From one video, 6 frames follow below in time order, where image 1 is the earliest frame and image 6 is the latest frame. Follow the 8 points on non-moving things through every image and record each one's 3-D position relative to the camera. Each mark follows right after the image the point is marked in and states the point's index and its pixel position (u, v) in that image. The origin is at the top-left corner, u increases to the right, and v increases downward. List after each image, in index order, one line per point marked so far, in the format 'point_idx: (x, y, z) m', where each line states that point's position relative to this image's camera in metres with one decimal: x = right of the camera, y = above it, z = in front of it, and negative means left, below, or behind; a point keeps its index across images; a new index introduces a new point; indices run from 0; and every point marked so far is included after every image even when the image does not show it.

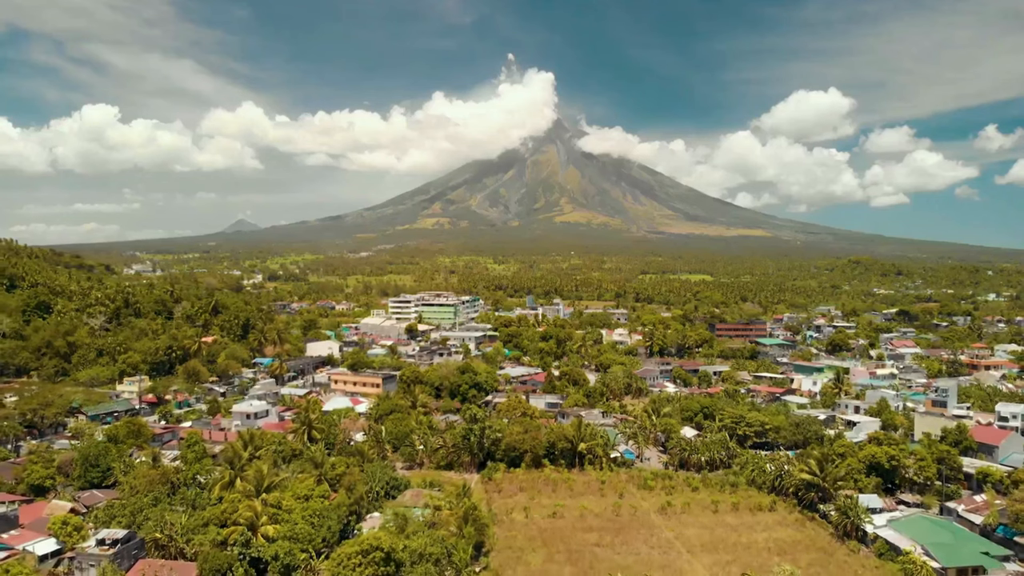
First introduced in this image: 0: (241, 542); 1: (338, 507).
0: (-7.5, -7.0, +17.8) m
1: (-5.3, -6.7, +19.8) m
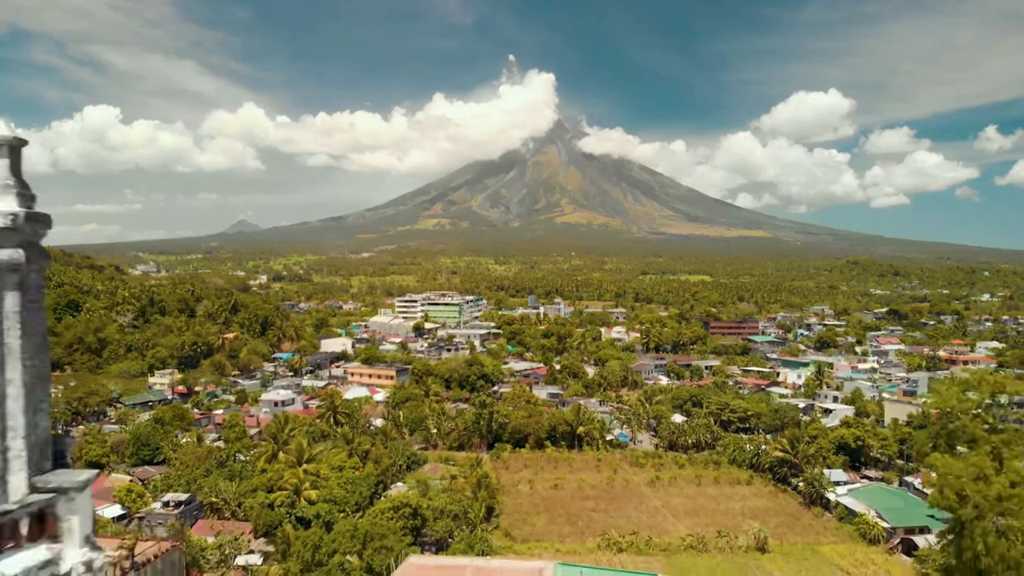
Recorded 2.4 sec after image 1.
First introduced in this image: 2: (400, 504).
0: (-7.2, -6.9, +20.7) m
1: (-5.1, -6.6, +22.7) m
2: (-3.3, -6.4, +19.2) m
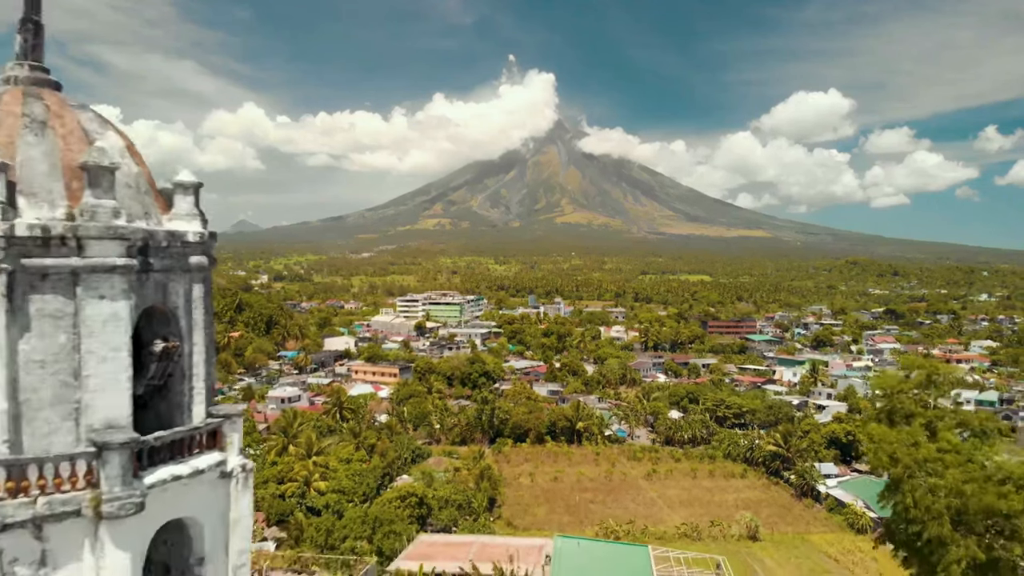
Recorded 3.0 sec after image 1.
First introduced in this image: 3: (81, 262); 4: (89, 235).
0: (-7.2, -6.9, +21.6) m
1: (-5.0, -6.6, +23.6) m
2: (-3.3, -6.4, +20.1) m
3: (-1.4, +0.1, +2.1) m
4: (-1.4, +0.2, +2.2) m
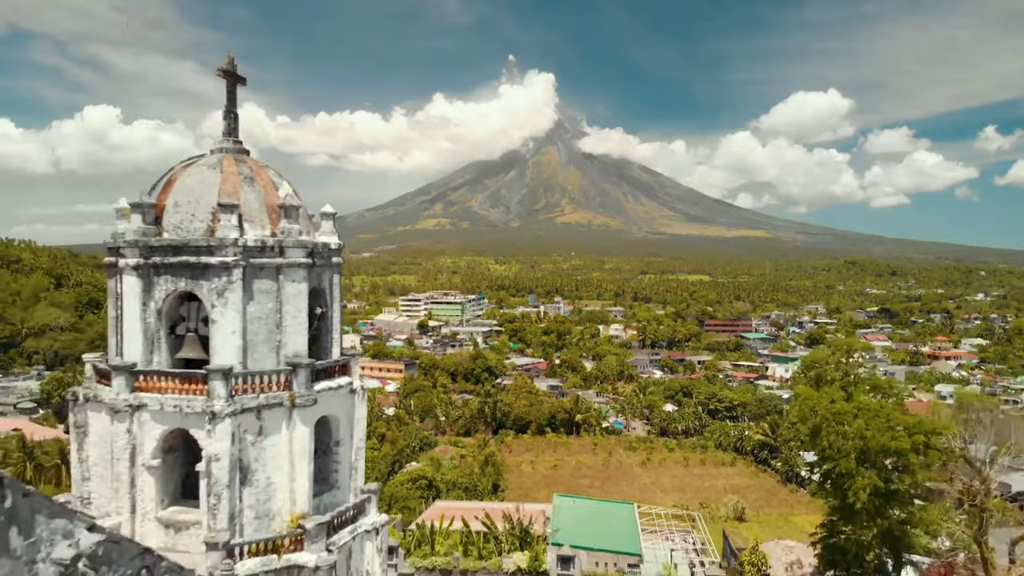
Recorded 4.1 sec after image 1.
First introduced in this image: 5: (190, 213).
0: (-7.1, -6.8, +23.2) m
1: (-5.0, -6.5, +25.2) m
2: (-3.2, -6.3, +21.7) m
3: (-1.3, +0.2, +3.7) m
4: (-1.3, +0.3, +3.7) m
5: (-1.8, +0.4, +3.7) m
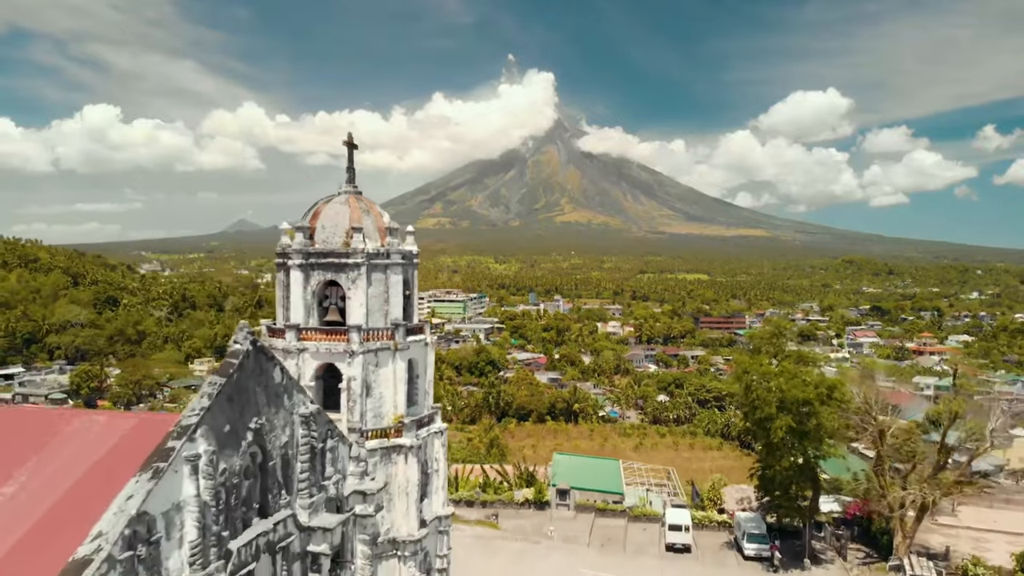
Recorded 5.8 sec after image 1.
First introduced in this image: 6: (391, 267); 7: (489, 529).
0: (-6.9, -6.7, +25.5) m
1: (-4.8, -6.4, +27.5) m
2: (-3.1, -6.2, +24.0) m
3: (-1.2, +0.3, +6.0) m
4: (-1.1, +0.3, +6.0) m
5: (-1.7, +0.5, +6.0) m
6: (-1.2, +0.2, +6.0) m
7: (-0.4, -3.7, +9.8) m
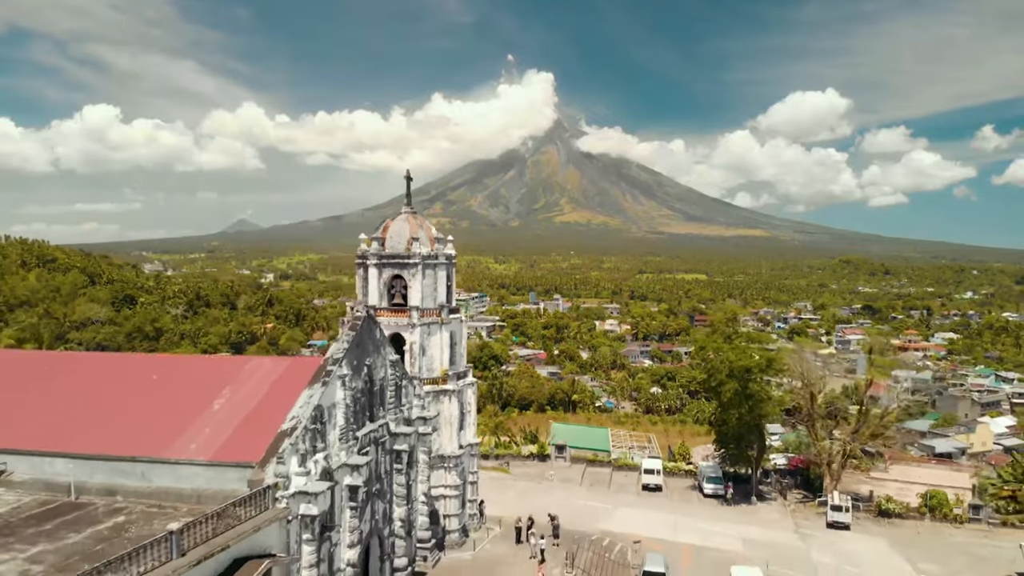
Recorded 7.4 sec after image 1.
0: (-6.8, -6.6, +28.0) m
1: (-4.7, -6.3, +30.0) m
2: (-2.9, -6.1, +26.5) m
3: (-1.0, +0.4, +8.5) m
4: (-1.0, +0.5, +8.5) m
5: (-1.5, +0.6, +8.5) m
6: (-1.0, +0.3, +8.6) m
7: (-0.2, -3.6, +12.3) m
